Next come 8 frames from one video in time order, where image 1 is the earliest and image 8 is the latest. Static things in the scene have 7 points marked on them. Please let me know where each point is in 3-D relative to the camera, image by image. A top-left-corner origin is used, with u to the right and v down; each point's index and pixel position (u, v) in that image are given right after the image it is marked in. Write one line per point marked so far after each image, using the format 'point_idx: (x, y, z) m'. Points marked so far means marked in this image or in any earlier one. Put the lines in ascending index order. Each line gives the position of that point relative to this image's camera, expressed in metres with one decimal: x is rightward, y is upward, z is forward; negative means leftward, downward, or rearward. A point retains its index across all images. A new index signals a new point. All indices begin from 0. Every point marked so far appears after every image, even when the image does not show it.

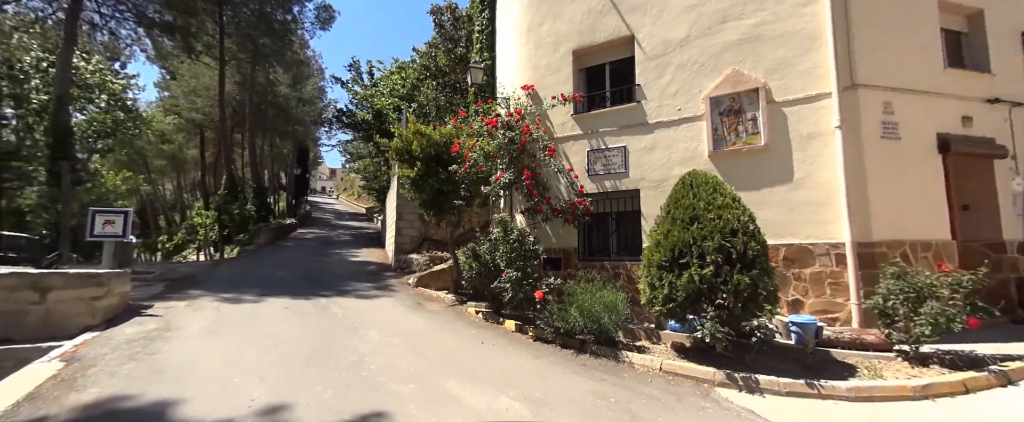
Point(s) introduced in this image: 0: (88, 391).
0: (-3.4, -1.4, +3.0) m
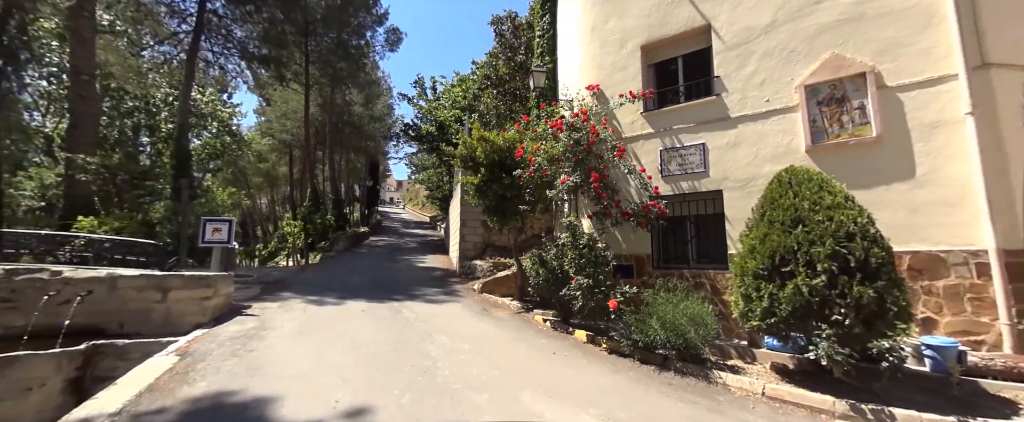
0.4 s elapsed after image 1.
0: (-2.7, -1.5, +3.2) m
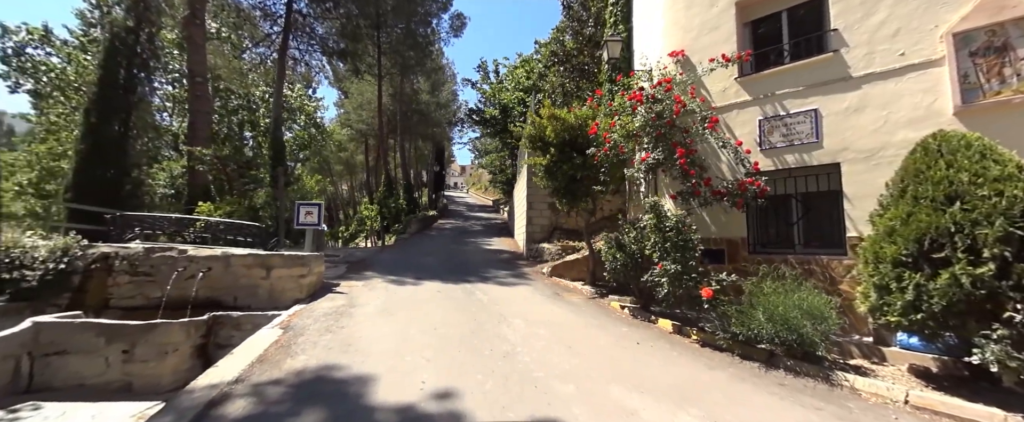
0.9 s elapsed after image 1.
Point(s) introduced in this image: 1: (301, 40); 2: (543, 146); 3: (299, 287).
0: (-1.9, -1.3, +3.4) m
1: (-9.8, +7.9, +17.4) m
2: (+0.8, +1.7, +9.4) m
3: (-3.2, -1.1, +5.6) m
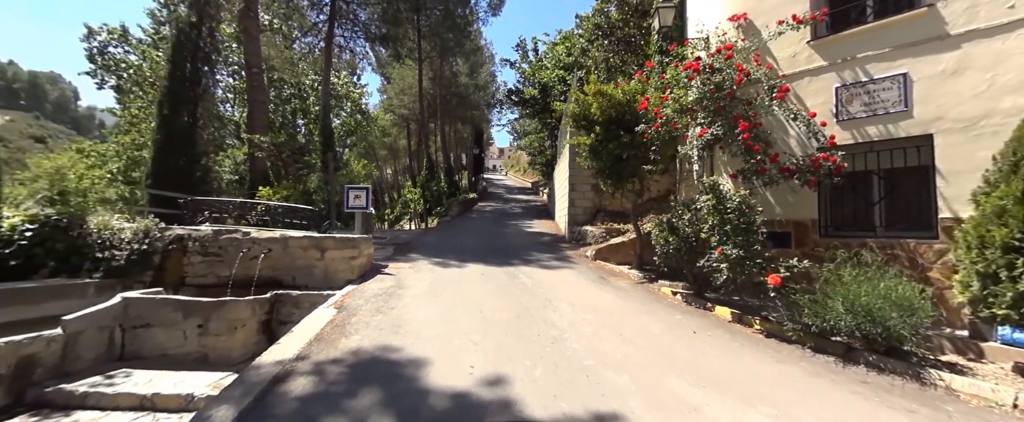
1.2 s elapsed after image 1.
0: (-1.5, -1.2, +3.5) m
1: (-7.9, +8.7, +17.7) m
2: (+1.8, +2.1, +9.0) m
3: (-2.5, -0.9, +5.8) m
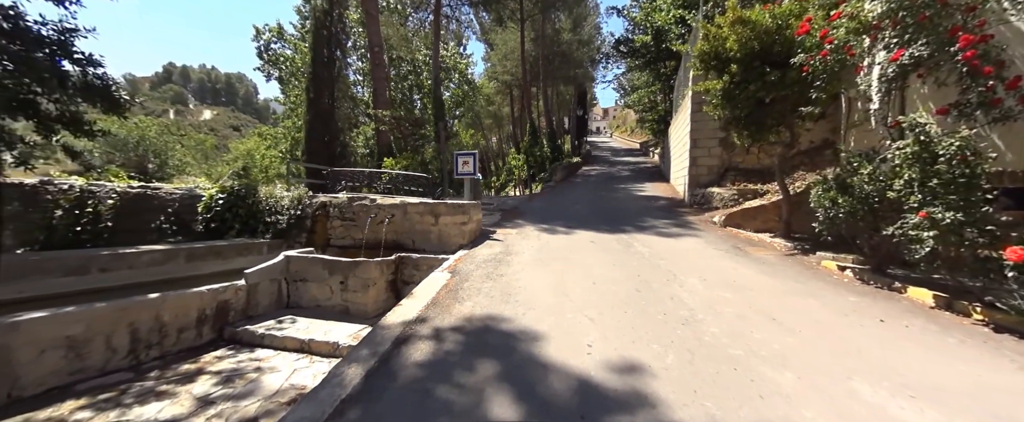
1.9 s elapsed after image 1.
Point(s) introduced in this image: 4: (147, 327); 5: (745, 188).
0: (-0.4, -0.9, +3.4) m
1: (-3.0, +10.3, +18.0) m
2: (+4.2, +3.0, +7.5) m
3: (-0.8, -0.3, +5.9) m
4: (-3.8, -1.2, +3.9) m
5: (+5.8, +0.6, +9.3) m
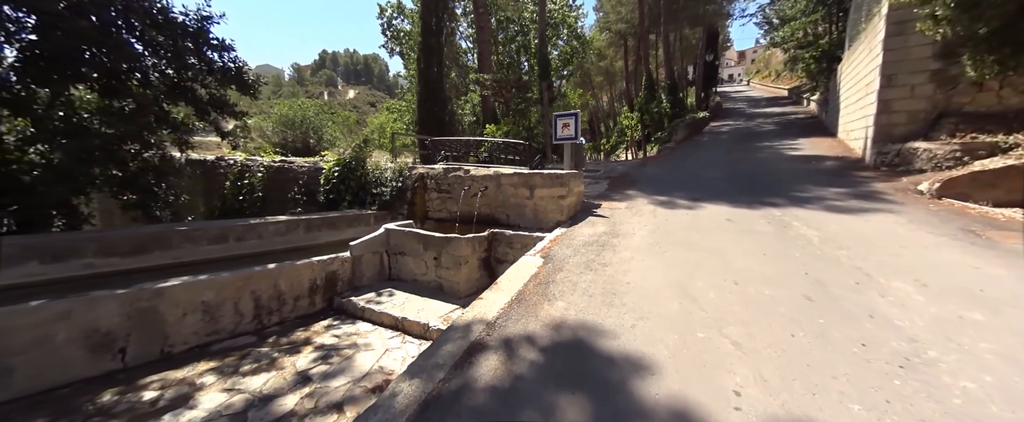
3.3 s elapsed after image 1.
0: (+0.4, -0.7, +2.8) m
1: (+1.9, +11.9, +16.3) m
2: (+5.9, +3.4, +5.0) m
3: (+0.7, +0.1, +5.2) m
4: (-2.7, -0.9, +4.2) m
5: (+8.0, +1.2, +6.4) m
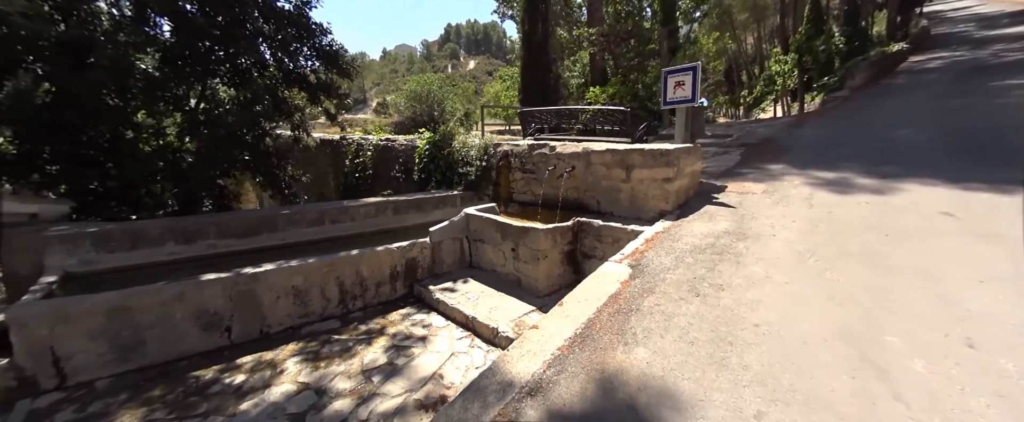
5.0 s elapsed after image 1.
0: (+0.7, -0.7, +2.0) m
1: (+6.1, +13.0, +13.1) m
2: (+6.6, +3.5, +2.0) m
3: (+1.7, +0.2, +4.1) m
4: (-1.8, -0.8, +4.3) m
5: (+9.1, +1.4, +3.0) m
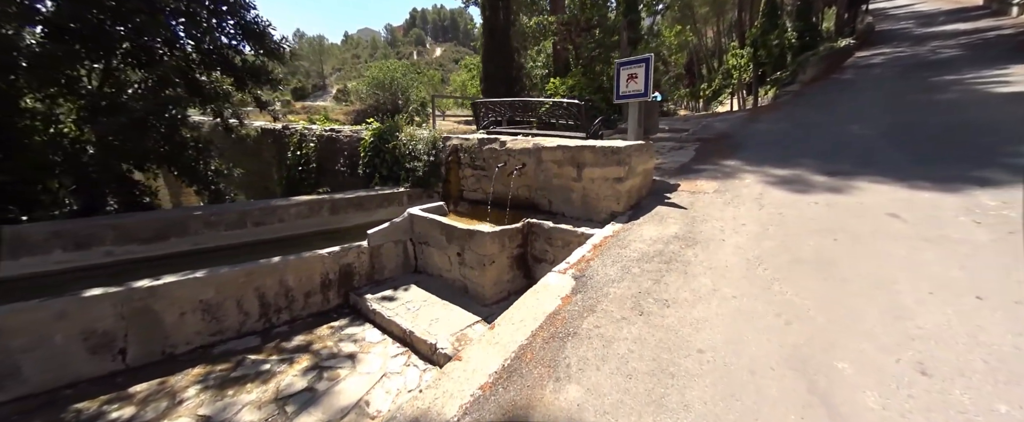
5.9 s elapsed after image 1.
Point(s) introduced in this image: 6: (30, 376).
0: (+0.3, -0.8, +1.7) m
1: (+4.8, +13.3, +12.9) m
2: (+6.1, +3.5, +2.1) m
3: (+1.2, +0.2, +3.9) m
4: (-2.4, -0.8, +3.8) m
5: (+8.5, +1.4, +3.3) m
6: (-3.7, -1.3, +2.9) m
